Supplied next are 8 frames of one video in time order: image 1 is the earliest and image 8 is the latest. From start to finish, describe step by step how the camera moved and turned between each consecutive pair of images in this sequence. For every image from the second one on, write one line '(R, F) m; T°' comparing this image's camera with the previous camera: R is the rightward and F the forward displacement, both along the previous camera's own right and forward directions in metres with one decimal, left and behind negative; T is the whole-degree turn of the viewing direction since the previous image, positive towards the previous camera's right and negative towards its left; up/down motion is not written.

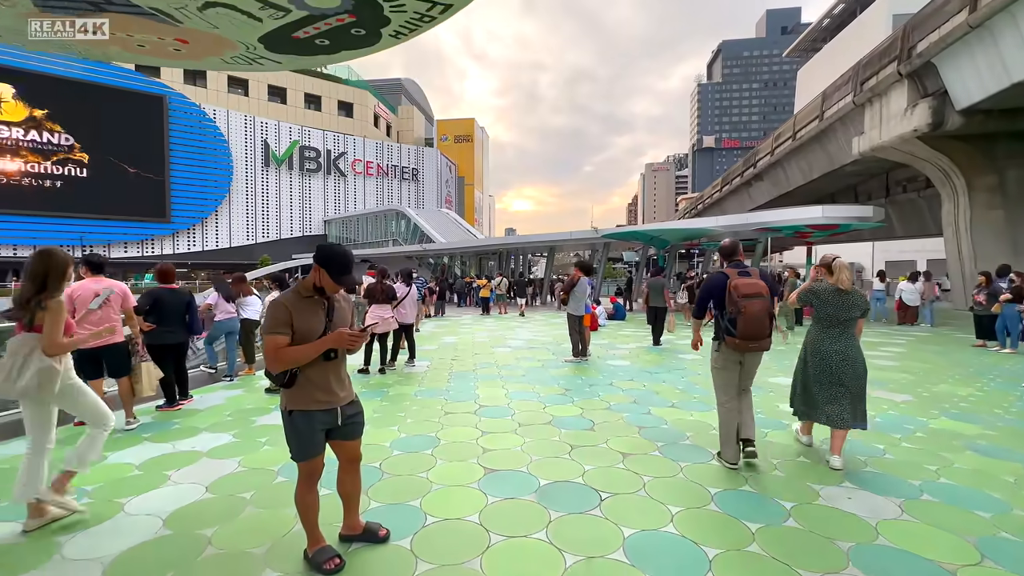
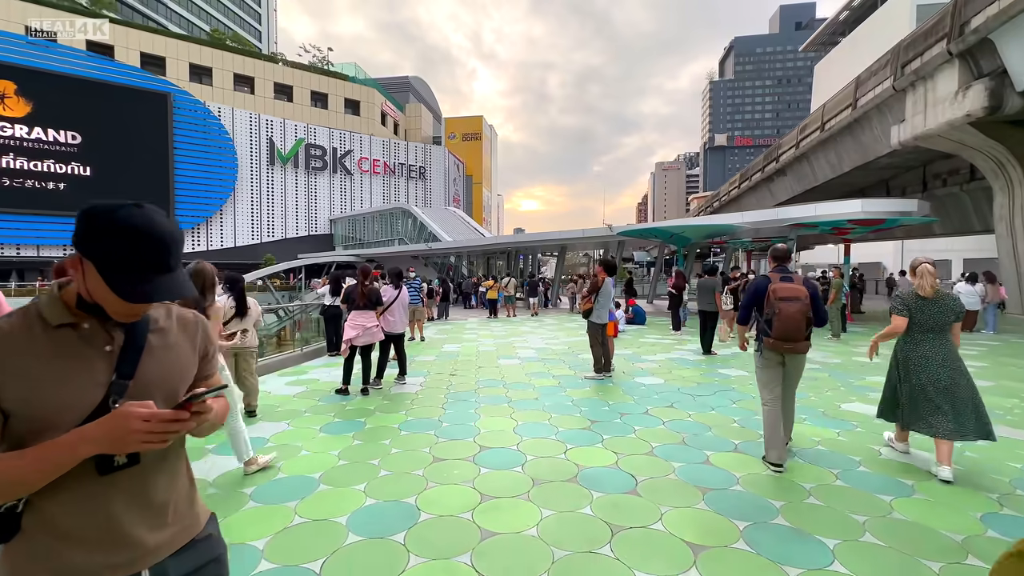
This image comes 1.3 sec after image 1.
(0.0, +1.1) m; -1°
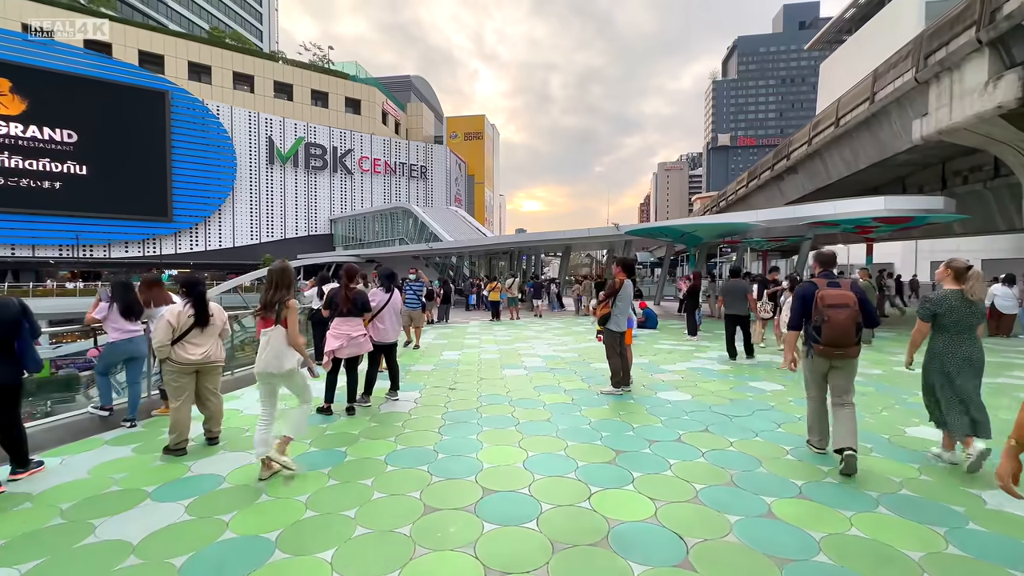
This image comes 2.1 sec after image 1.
(-0.1, +0.7) m; 0°
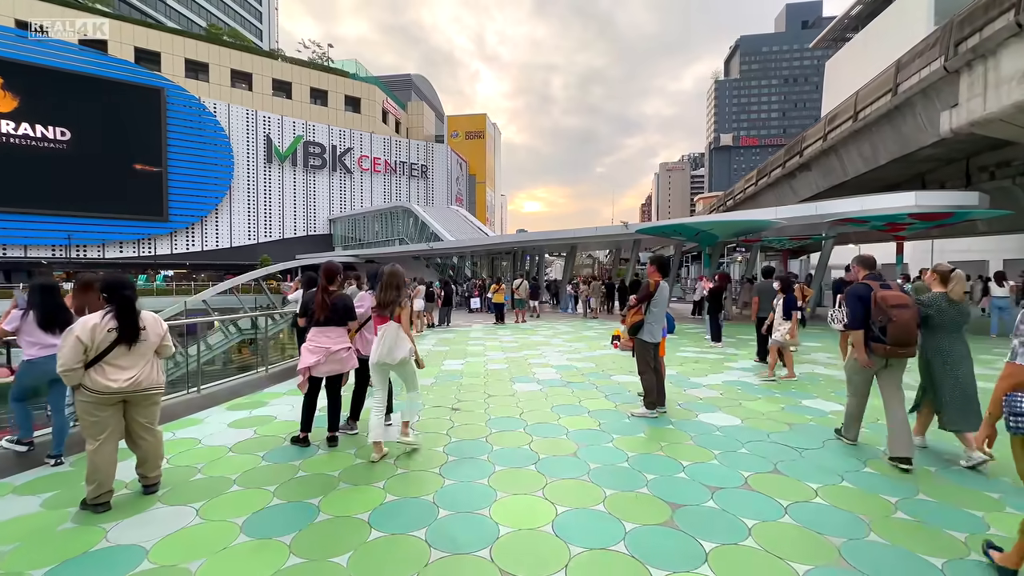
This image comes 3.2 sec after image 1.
(-0.1, +0.8) m; 0°
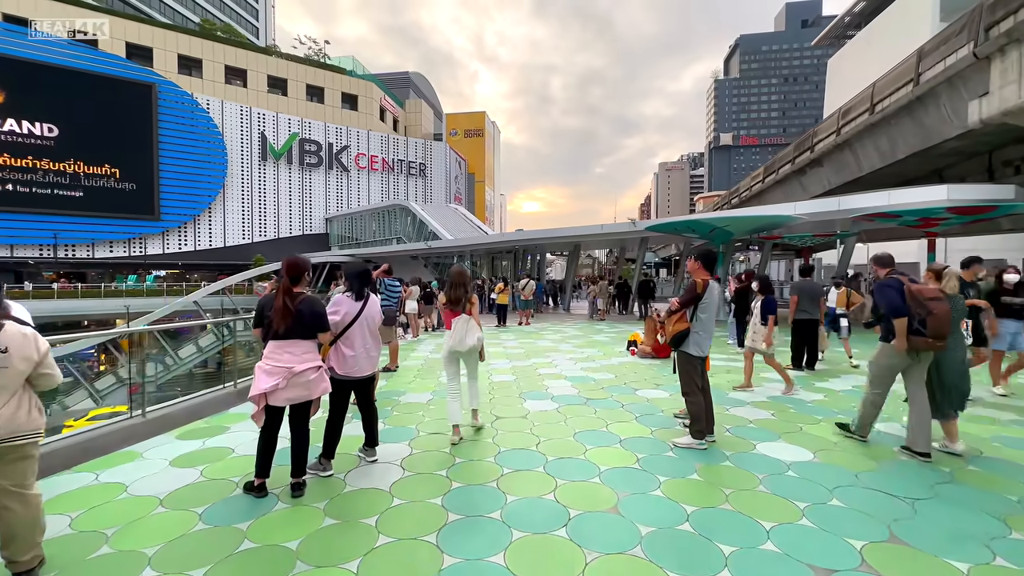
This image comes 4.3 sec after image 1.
(-0.1, +0.9) m; 0°
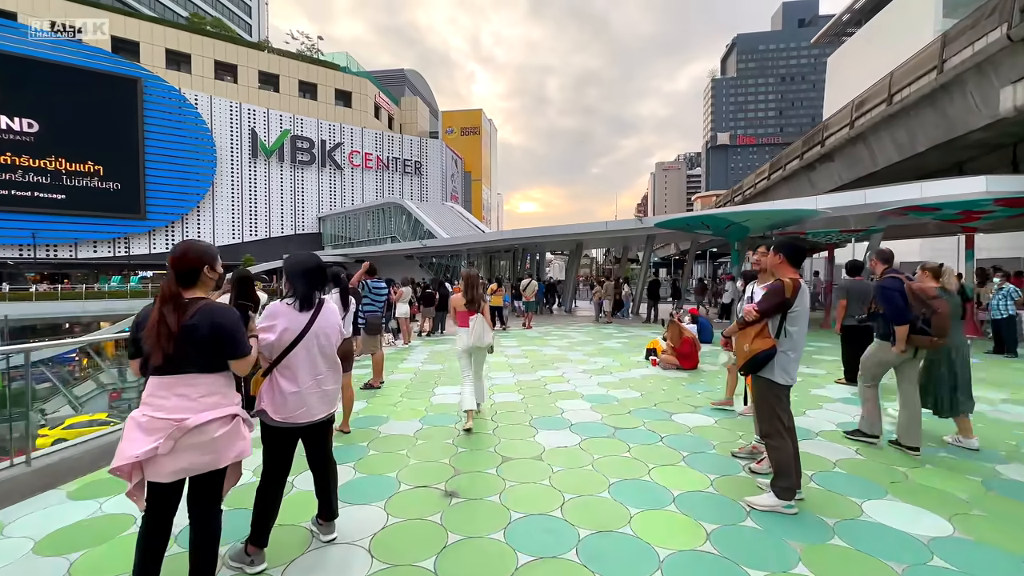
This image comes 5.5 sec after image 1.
(-0.1, +1.0) m; 0°
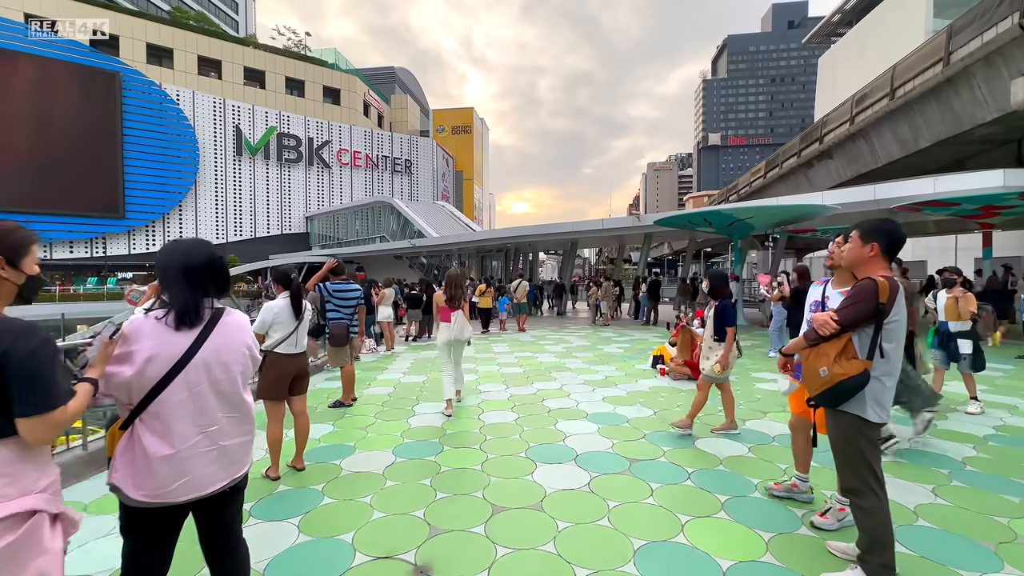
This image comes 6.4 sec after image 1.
(0.0, +0.7) m; +1°
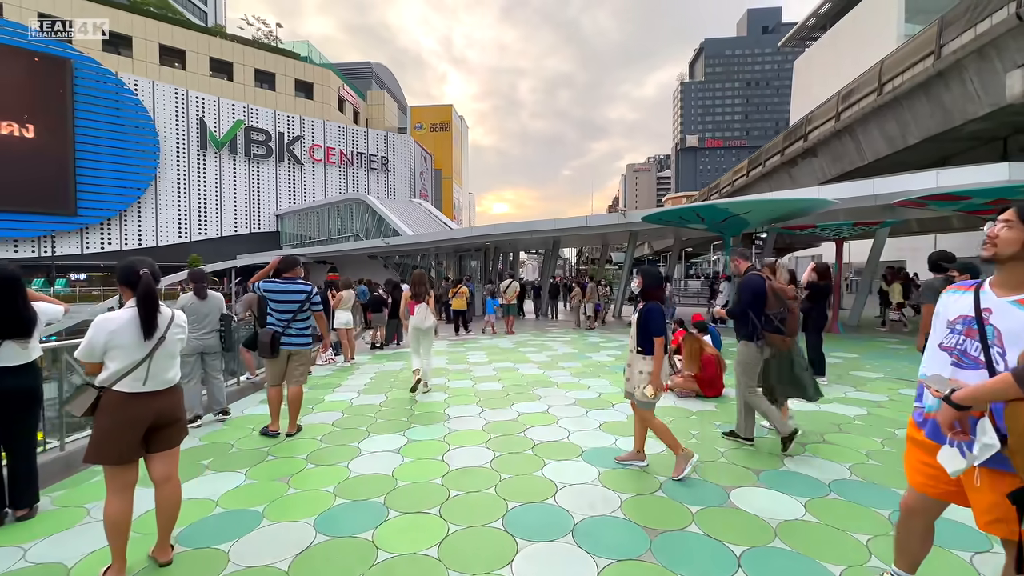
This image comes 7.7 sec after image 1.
(+0.1, +1.0) m; +2°
